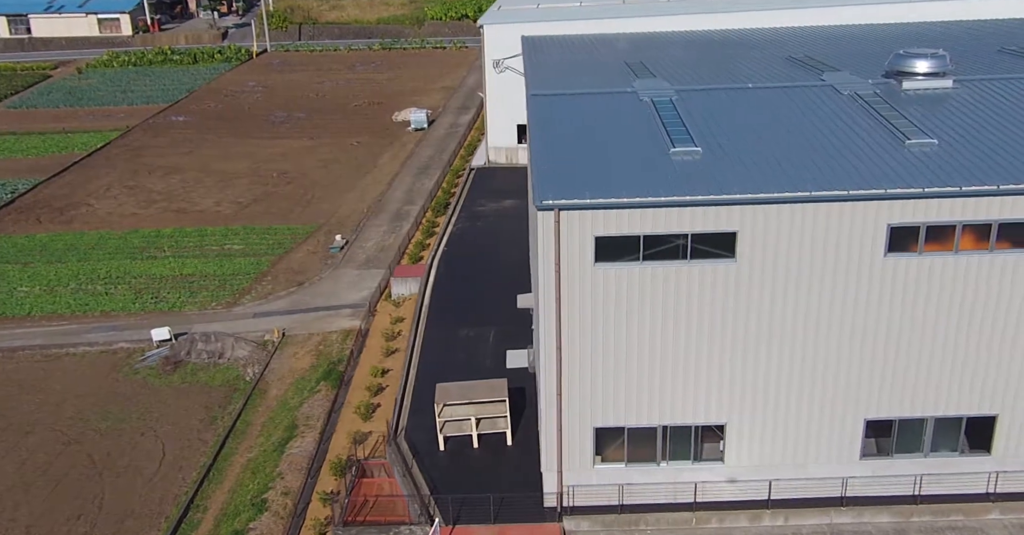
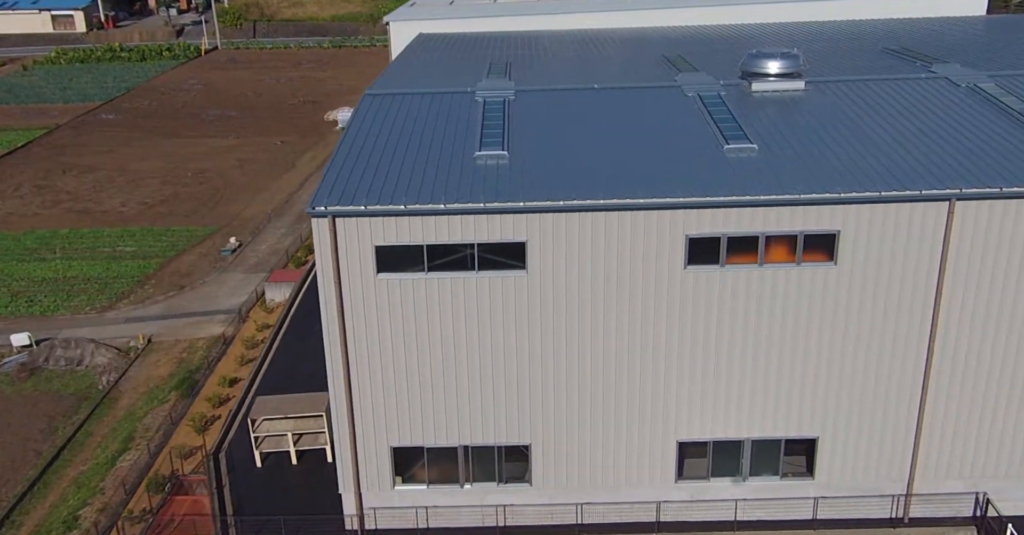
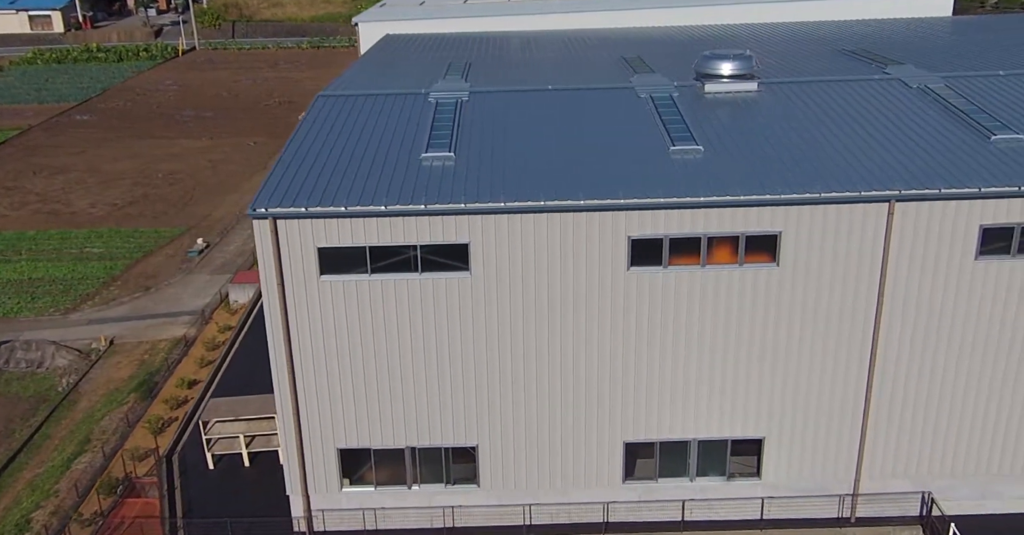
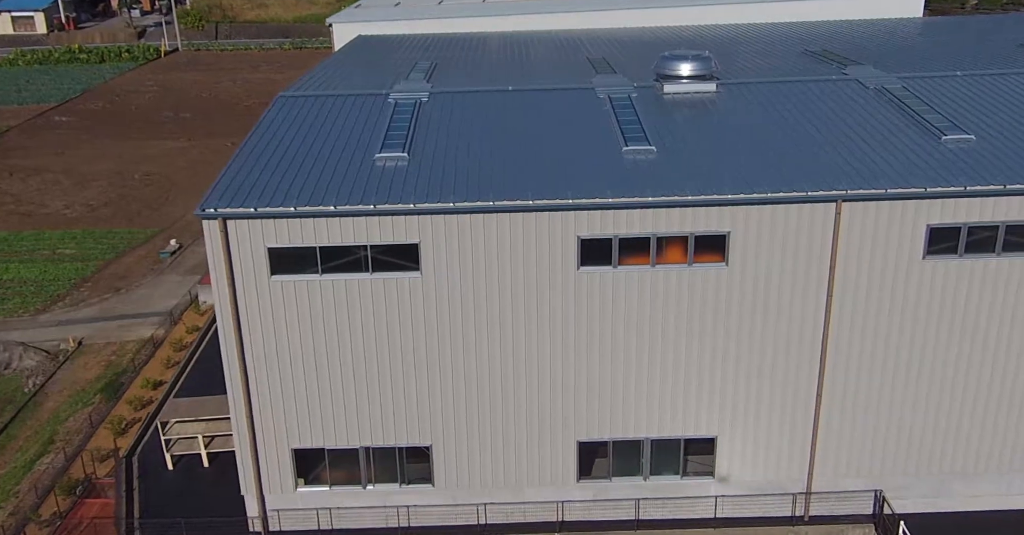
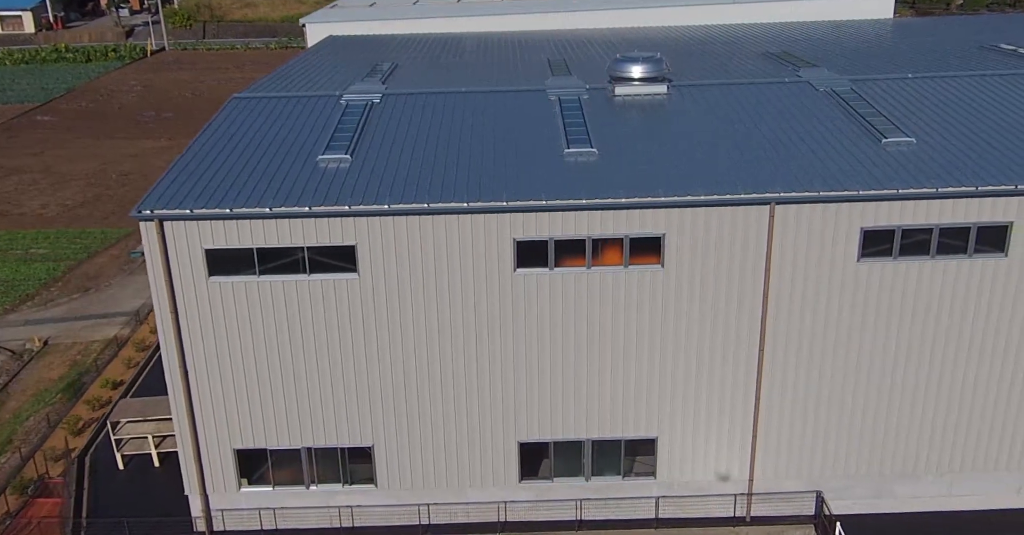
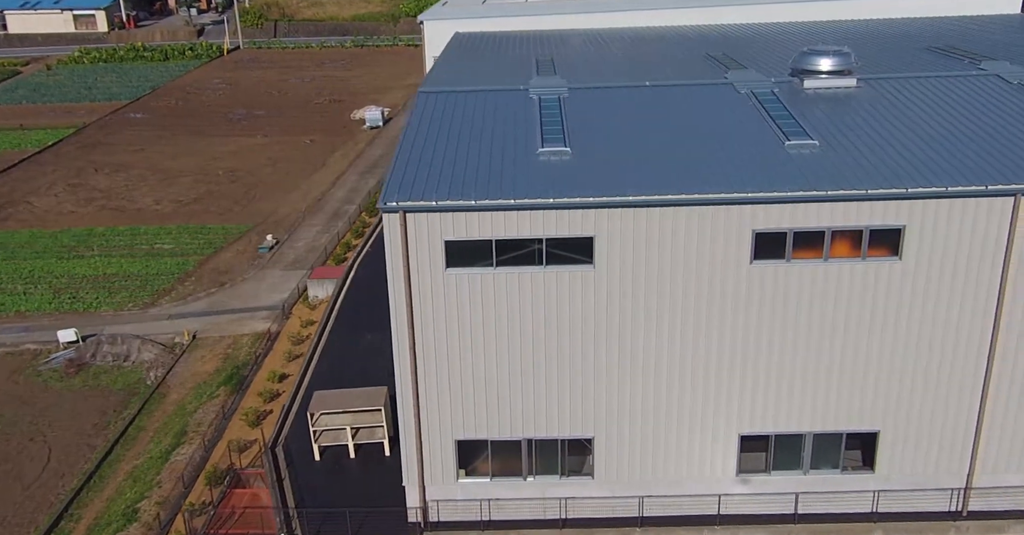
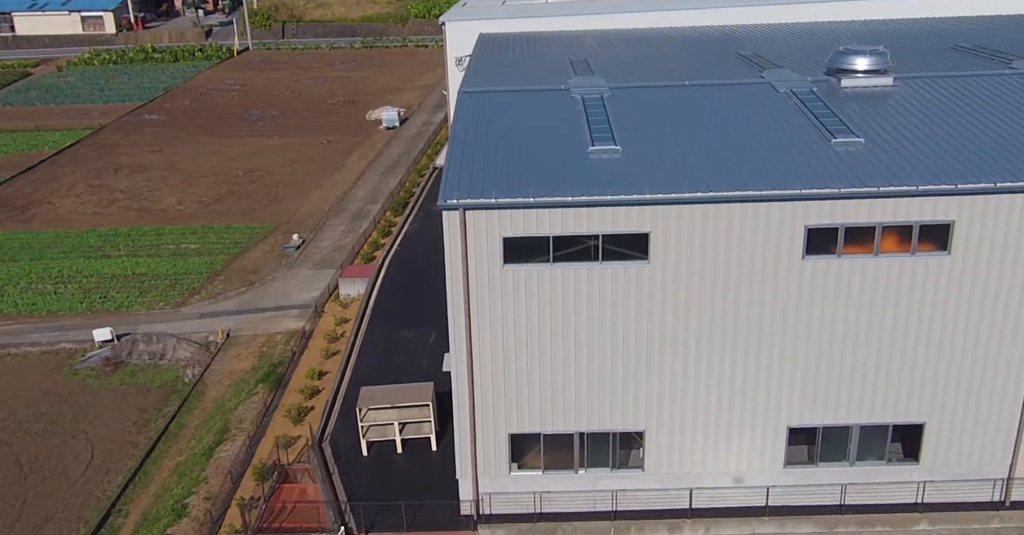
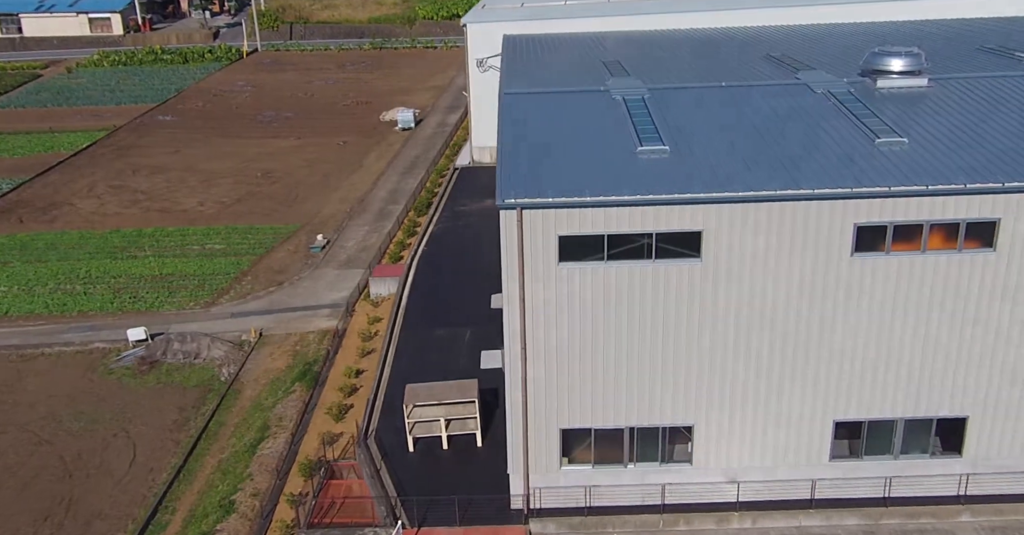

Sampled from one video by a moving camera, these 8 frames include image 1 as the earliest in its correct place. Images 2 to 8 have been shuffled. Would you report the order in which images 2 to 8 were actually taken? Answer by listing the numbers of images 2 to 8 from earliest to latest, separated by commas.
8, 7, 6, 2, 3, 4, 5
